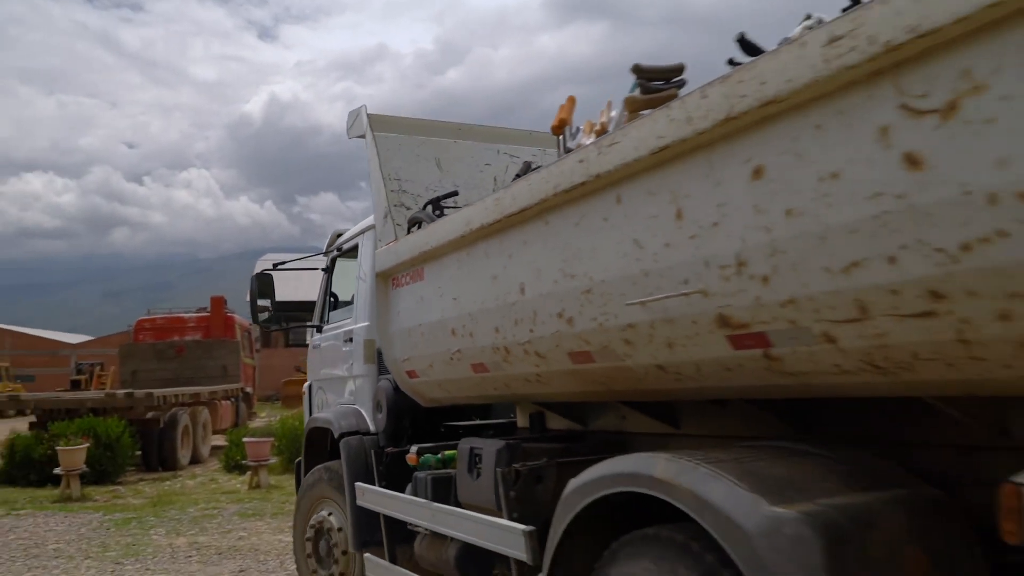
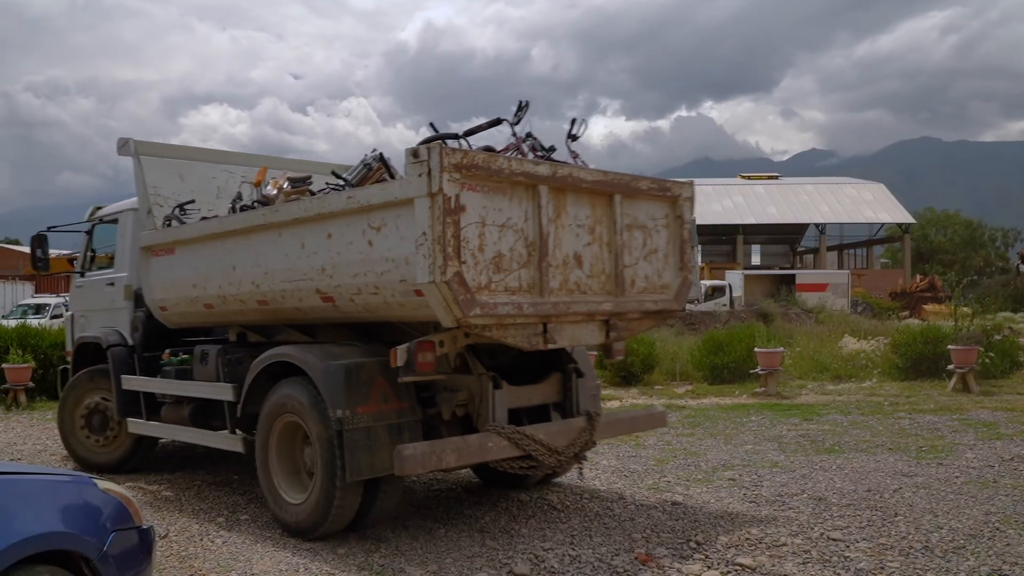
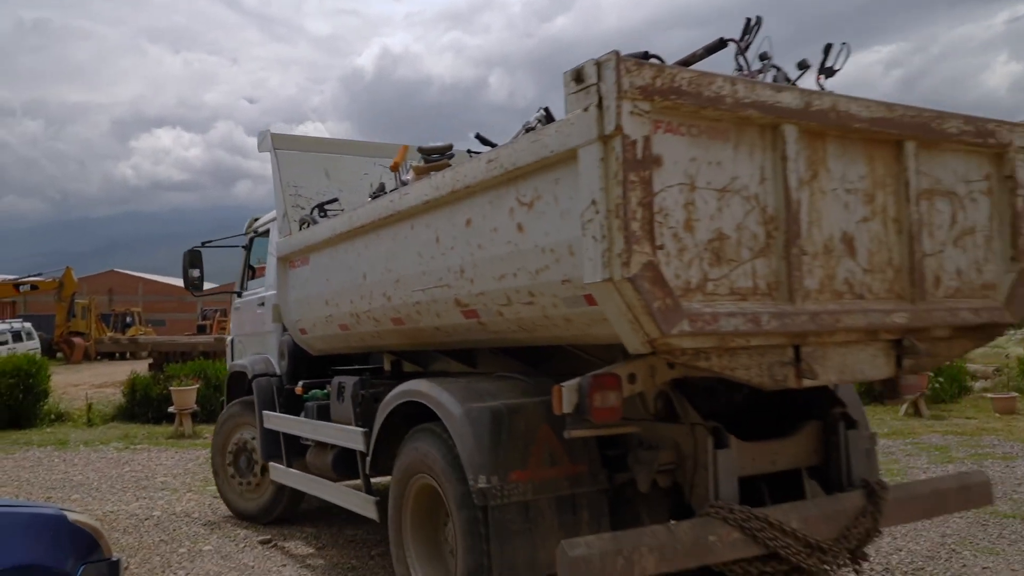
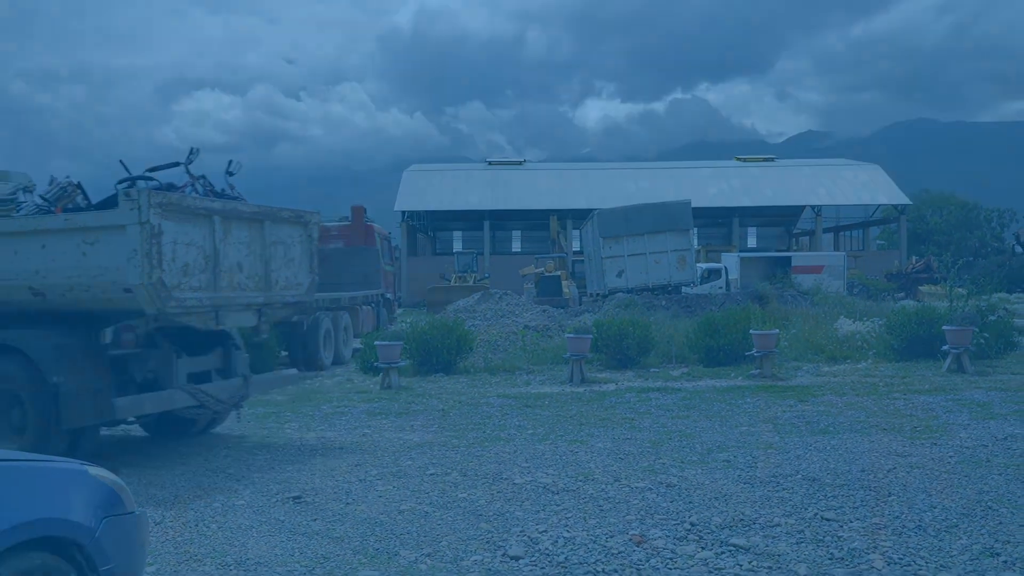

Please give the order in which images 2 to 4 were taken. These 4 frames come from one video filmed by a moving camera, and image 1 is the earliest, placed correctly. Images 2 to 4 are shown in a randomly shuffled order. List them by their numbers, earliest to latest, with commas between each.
3, 2, 4
